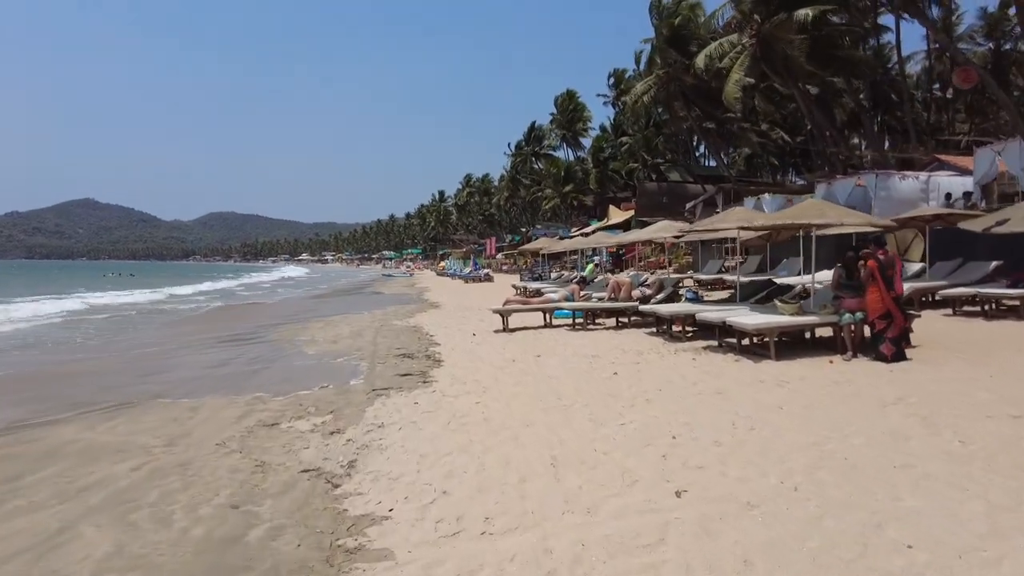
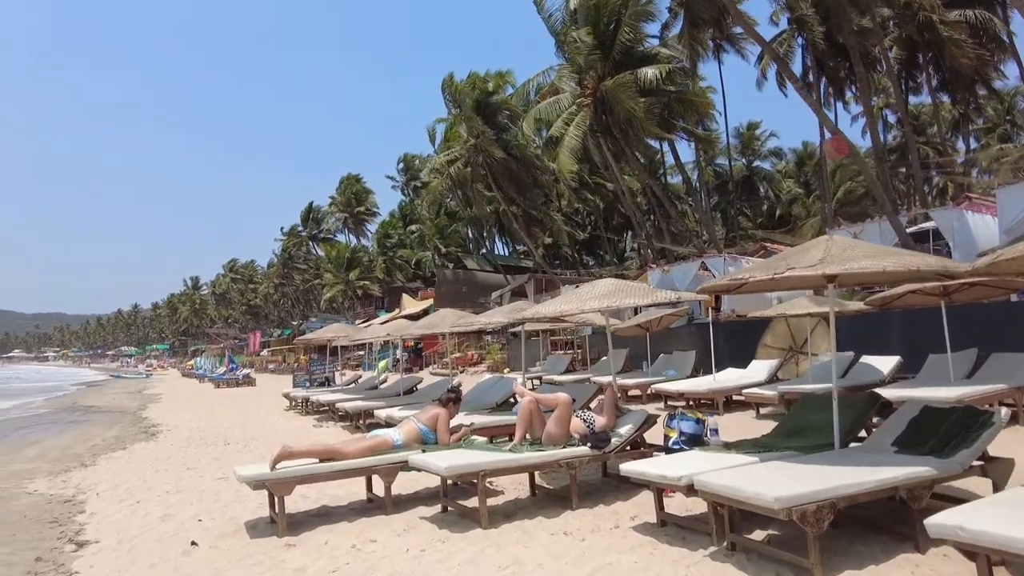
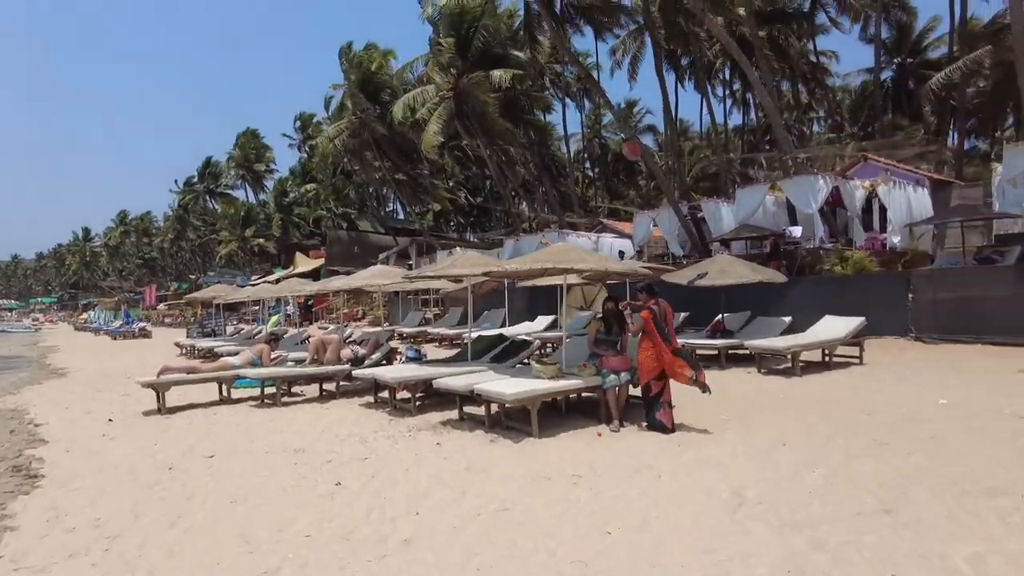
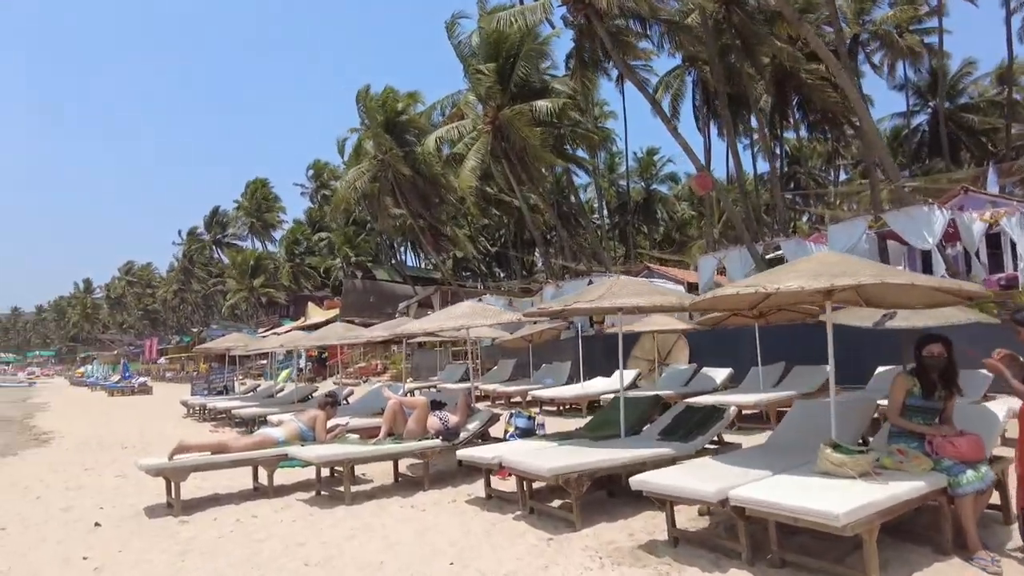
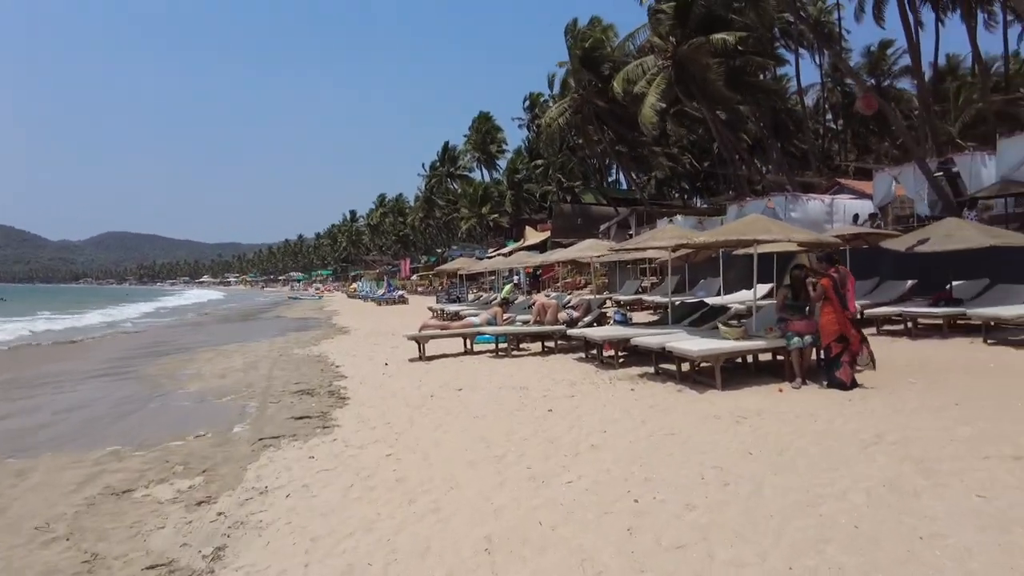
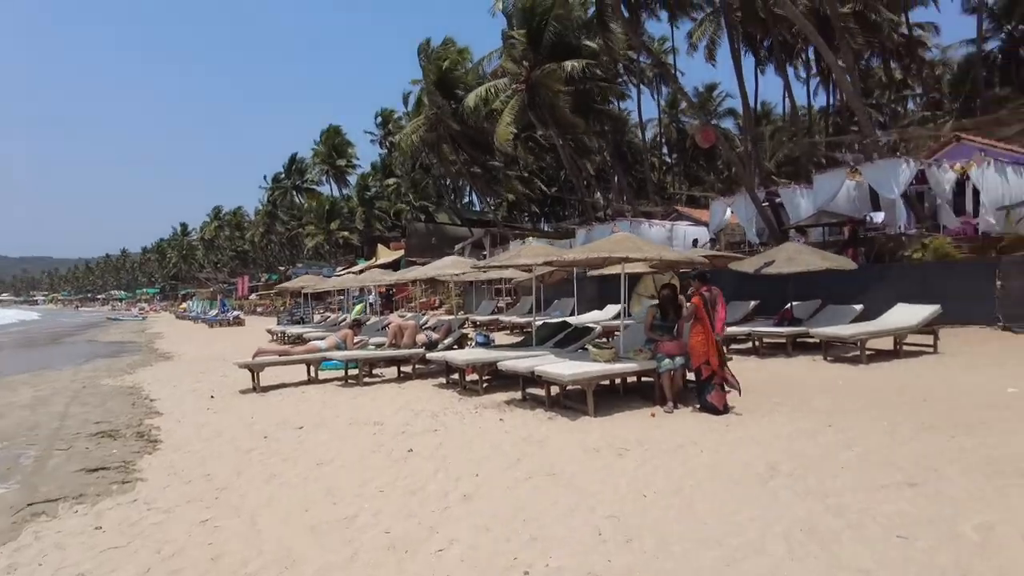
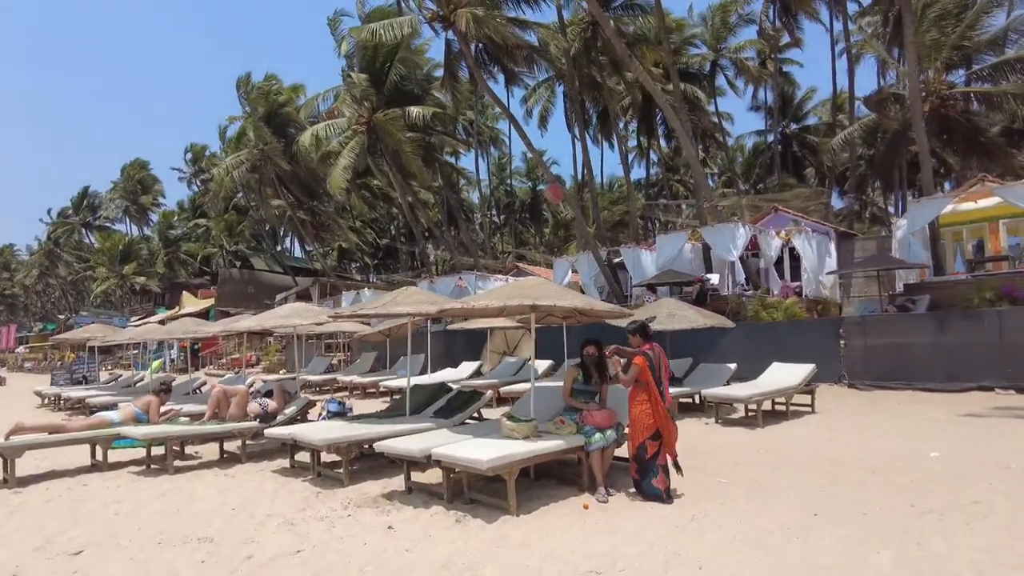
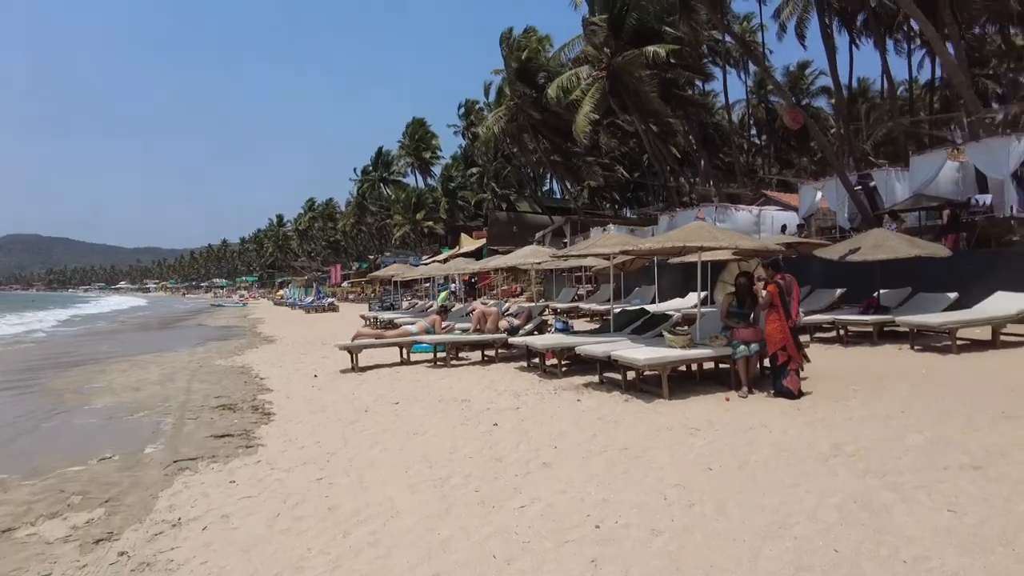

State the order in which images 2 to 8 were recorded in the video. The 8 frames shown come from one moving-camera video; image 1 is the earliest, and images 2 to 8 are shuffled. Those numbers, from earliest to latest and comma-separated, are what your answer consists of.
5, 8, 6, 3, 7, 4, 2
